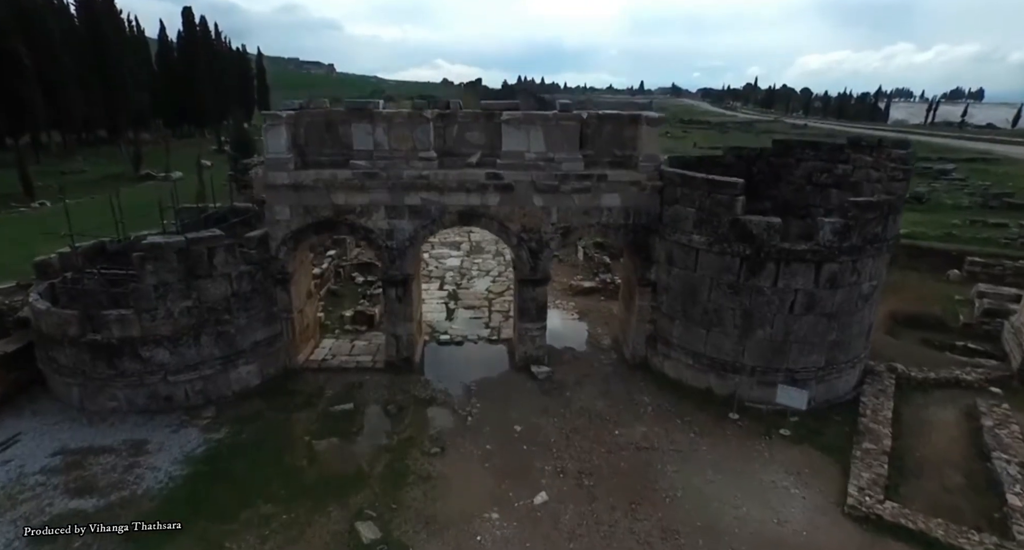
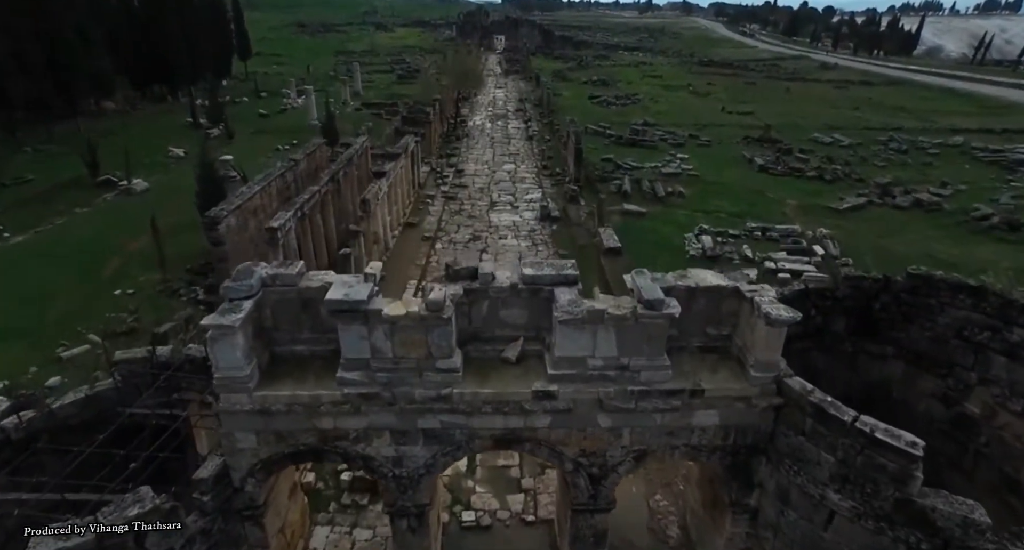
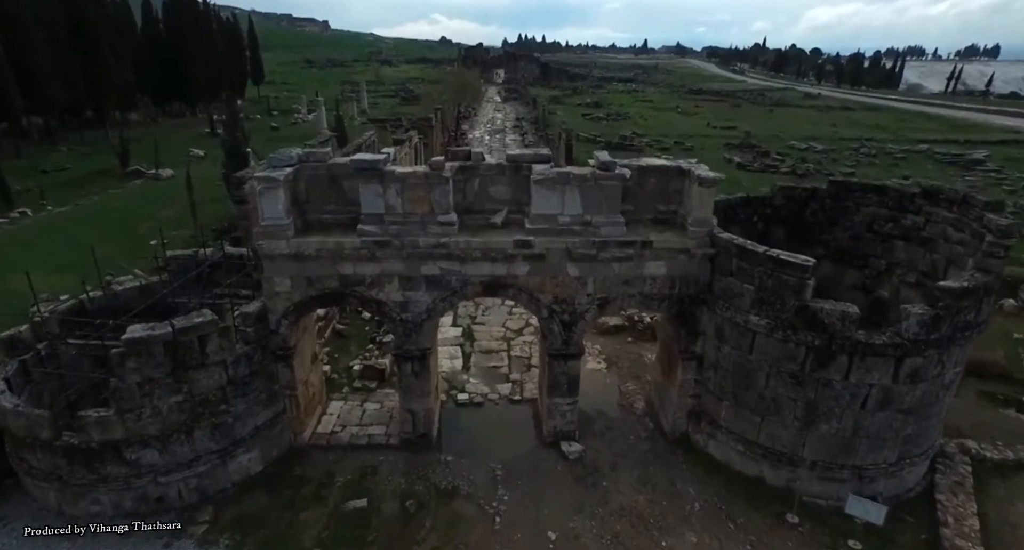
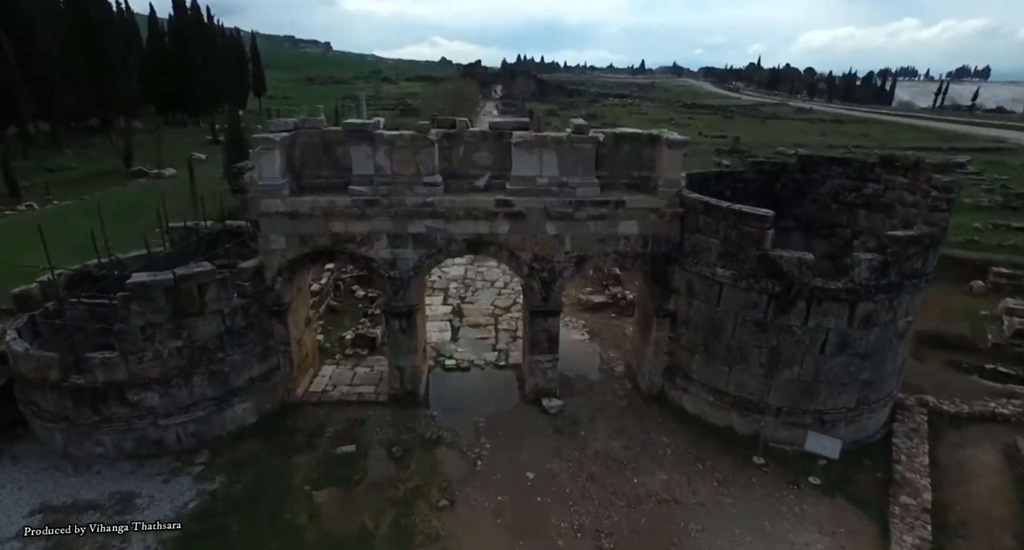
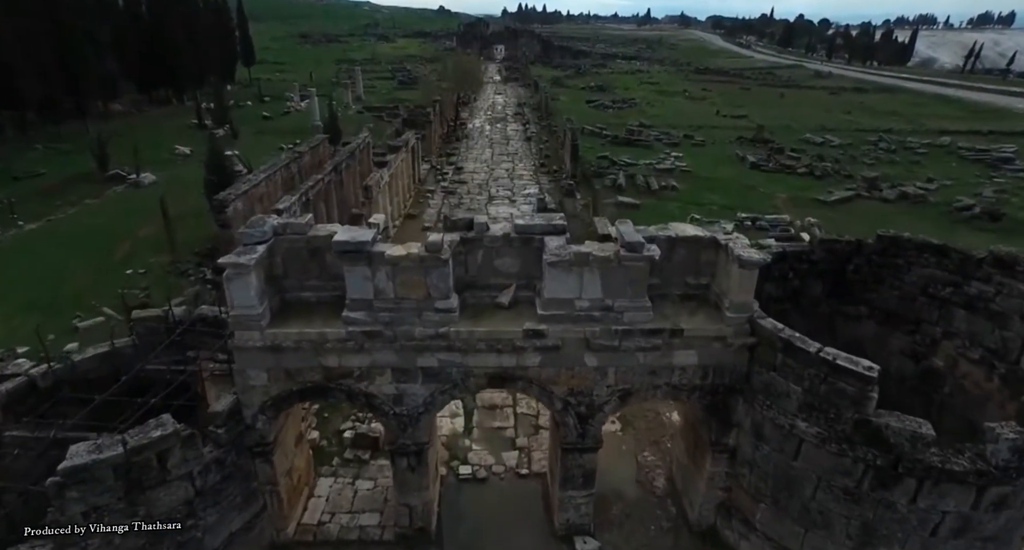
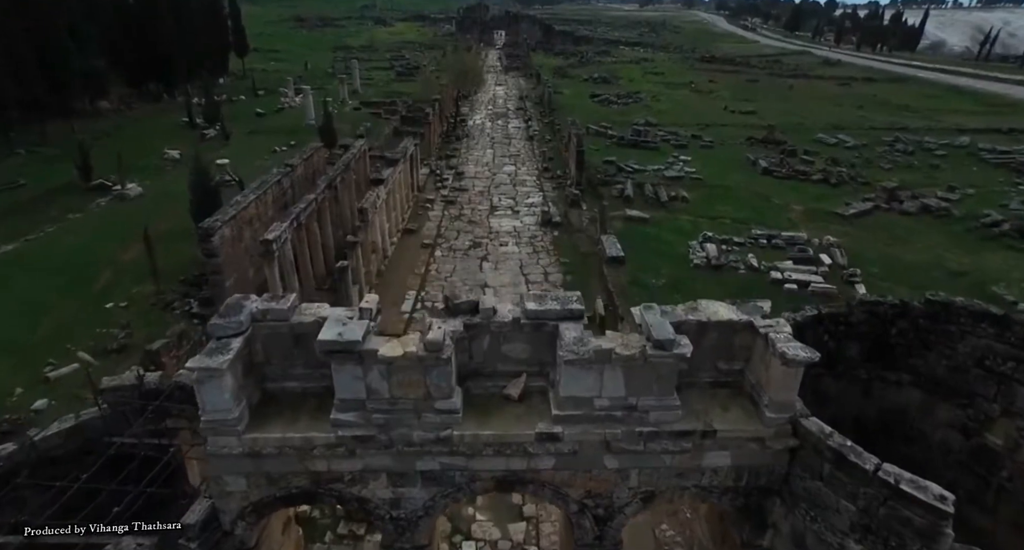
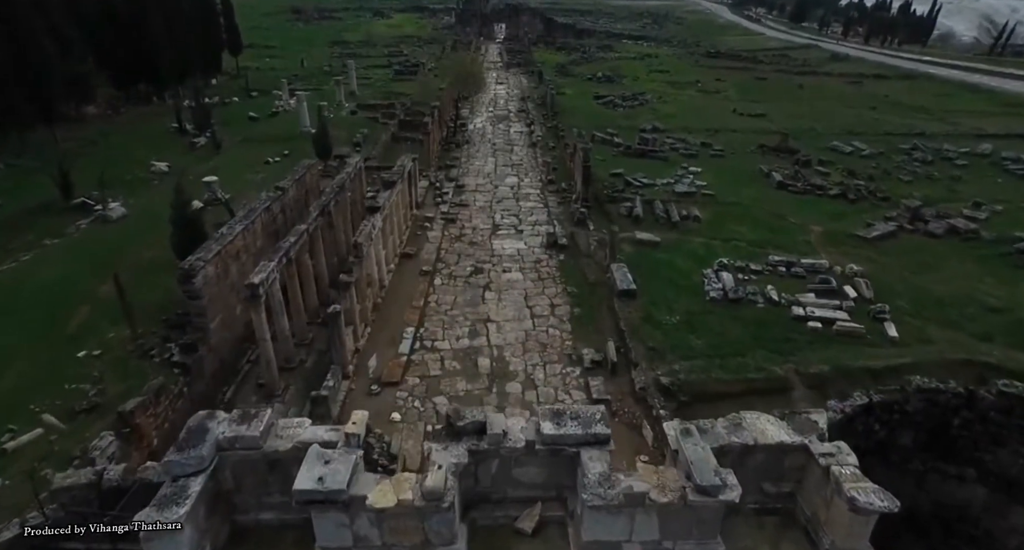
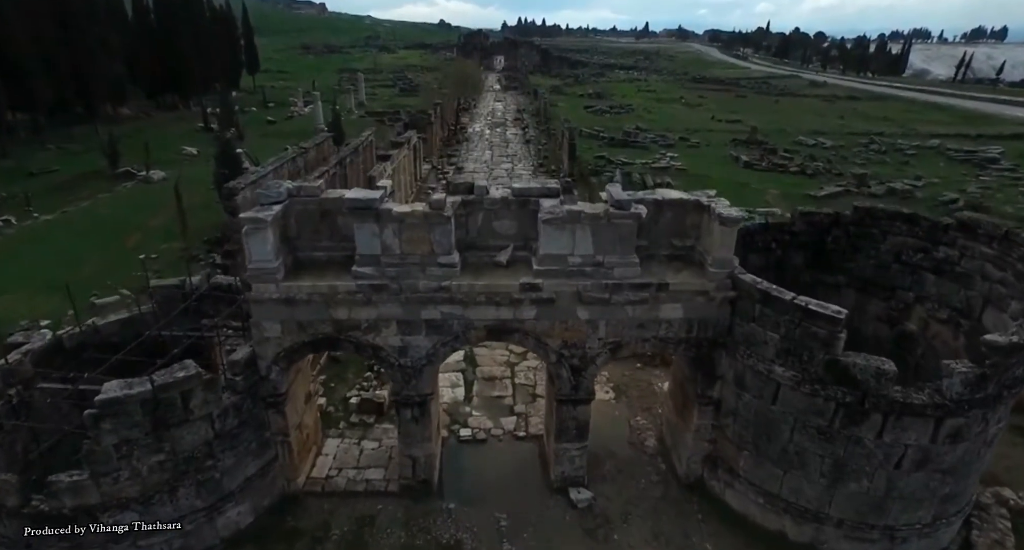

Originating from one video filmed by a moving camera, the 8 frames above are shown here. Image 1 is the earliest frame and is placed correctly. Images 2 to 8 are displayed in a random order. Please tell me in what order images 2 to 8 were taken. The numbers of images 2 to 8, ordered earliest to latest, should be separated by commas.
4, 3, 8, 5, 2, 6, 7
